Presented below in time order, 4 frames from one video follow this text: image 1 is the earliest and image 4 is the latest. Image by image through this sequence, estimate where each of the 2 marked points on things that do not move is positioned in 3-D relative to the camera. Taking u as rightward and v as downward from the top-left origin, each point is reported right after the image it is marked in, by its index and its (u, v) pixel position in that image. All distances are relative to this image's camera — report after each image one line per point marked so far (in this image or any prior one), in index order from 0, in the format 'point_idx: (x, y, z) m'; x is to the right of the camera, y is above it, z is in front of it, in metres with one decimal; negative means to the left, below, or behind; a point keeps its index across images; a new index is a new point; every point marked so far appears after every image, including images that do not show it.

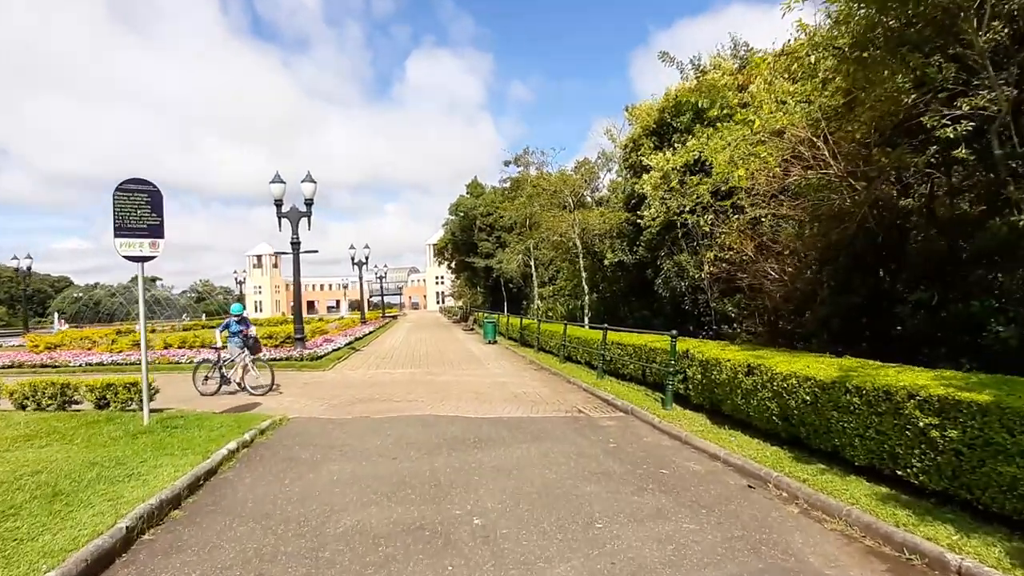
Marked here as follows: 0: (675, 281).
0: (+4.0, +0.2, +14.5) m
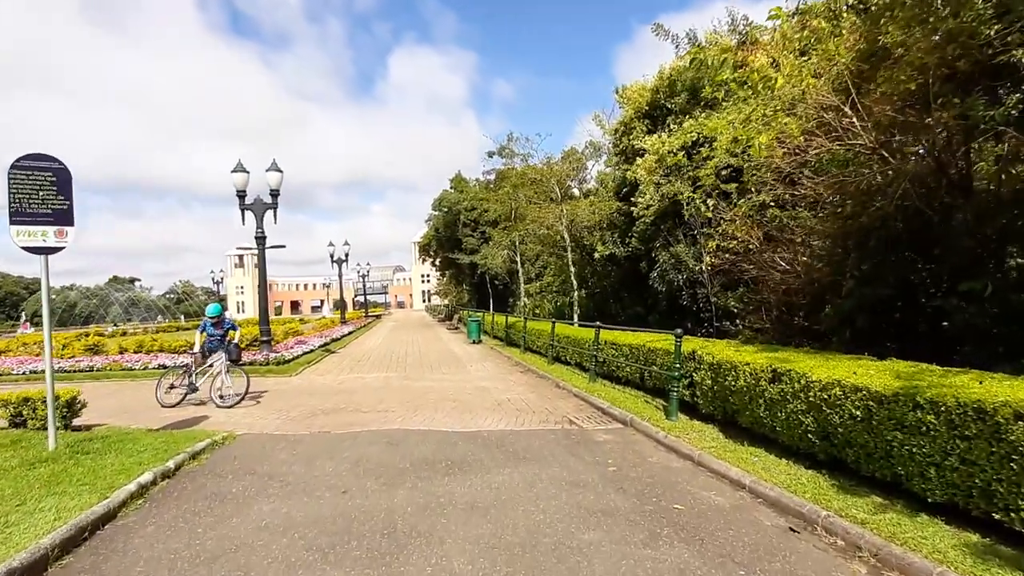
0: (+3.6, +0.3, +13.3) m
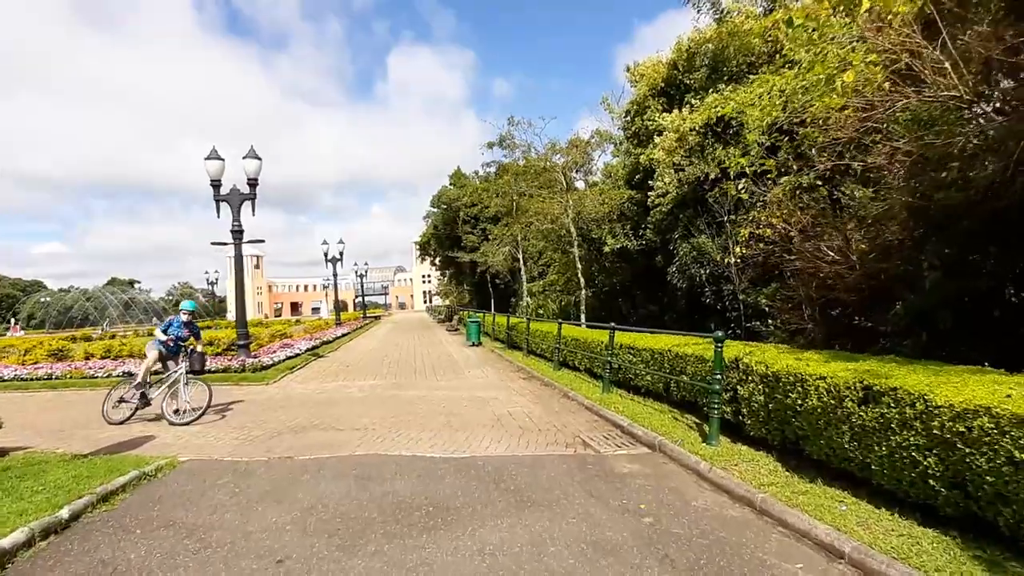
0: (+3.7, +0.4, +11.8) m
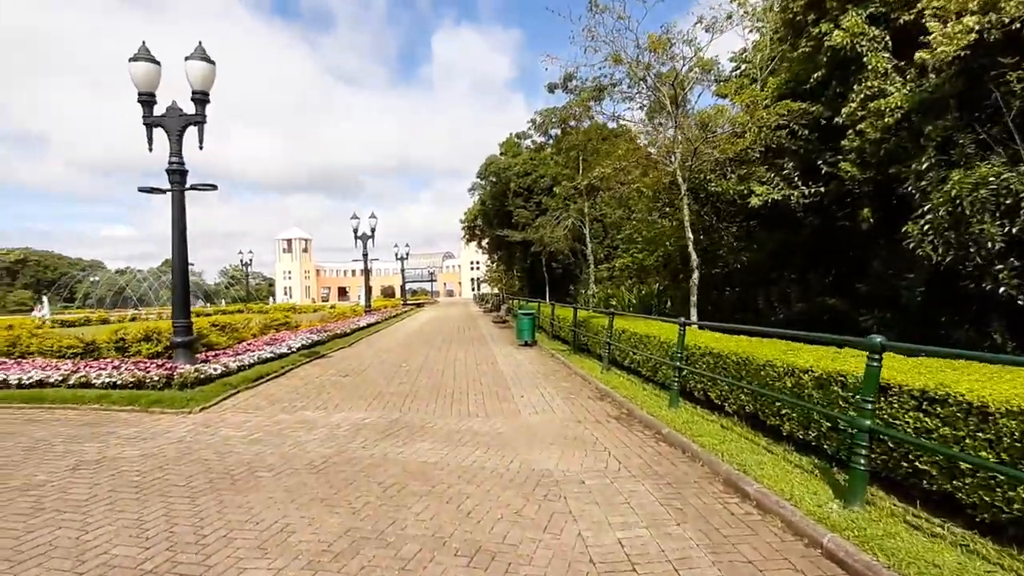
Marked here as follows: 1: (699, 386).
0: (+4.7, +0.6, +6.0) m
1: (+2.4, -1.2, +7.3) m
